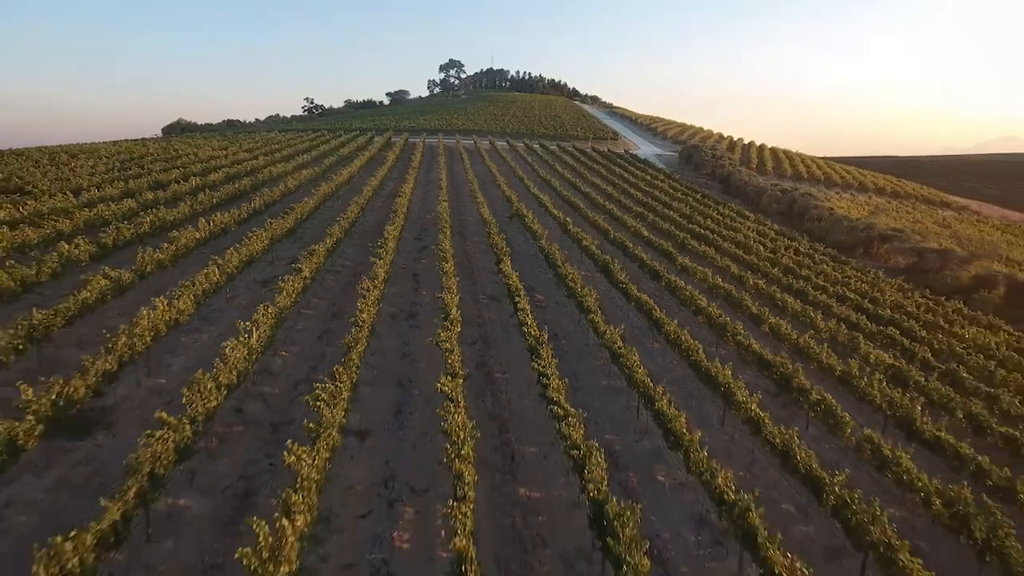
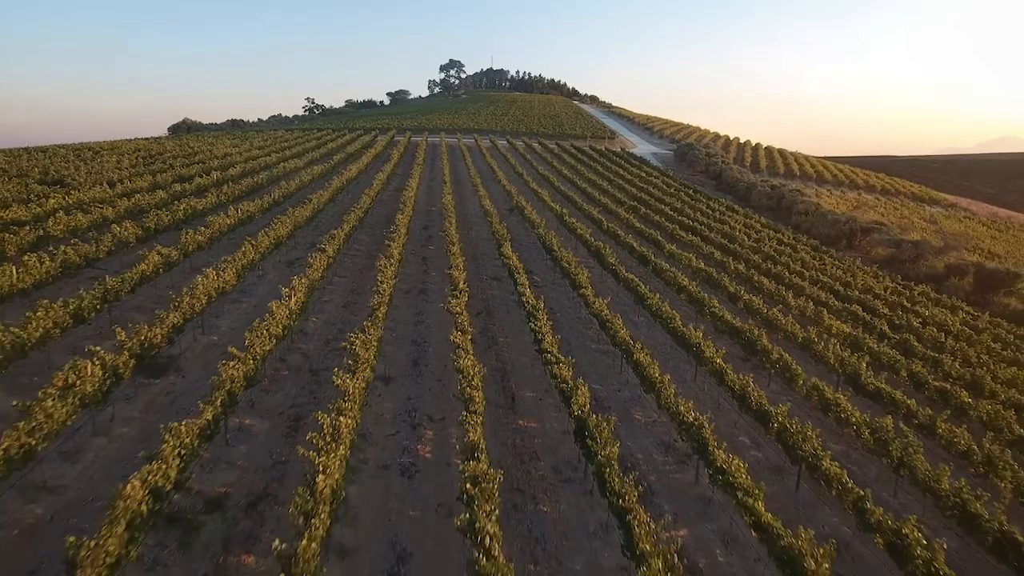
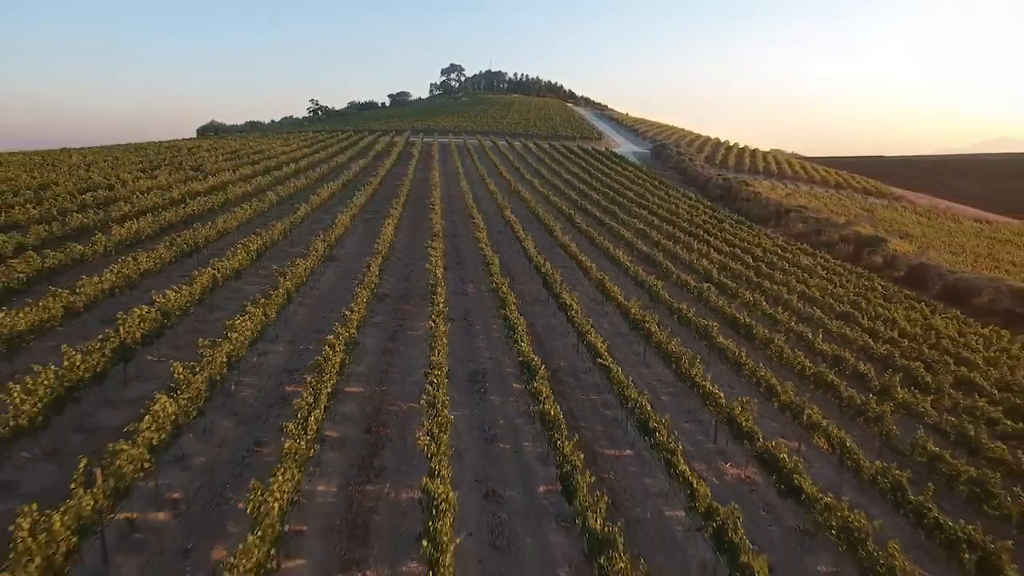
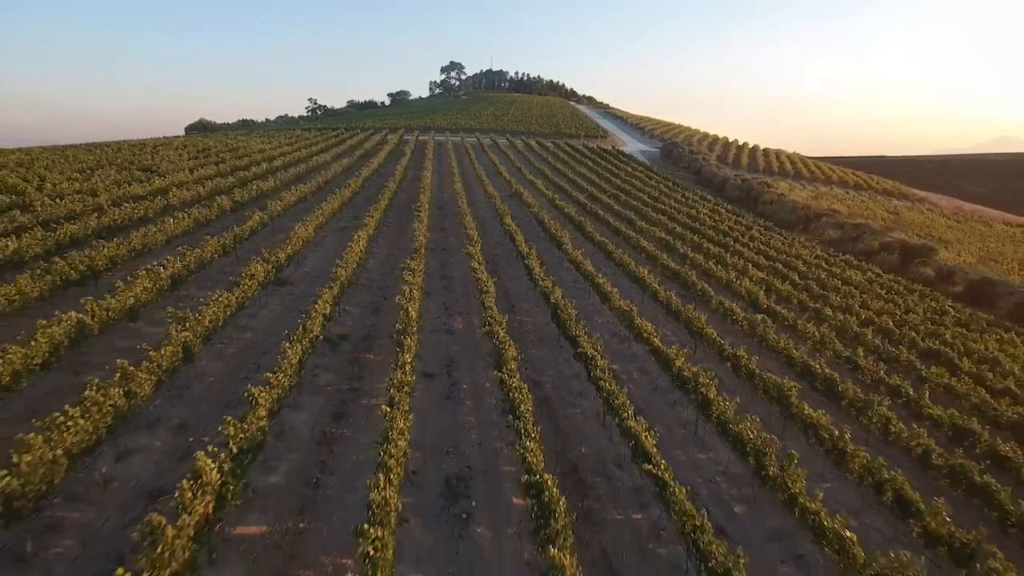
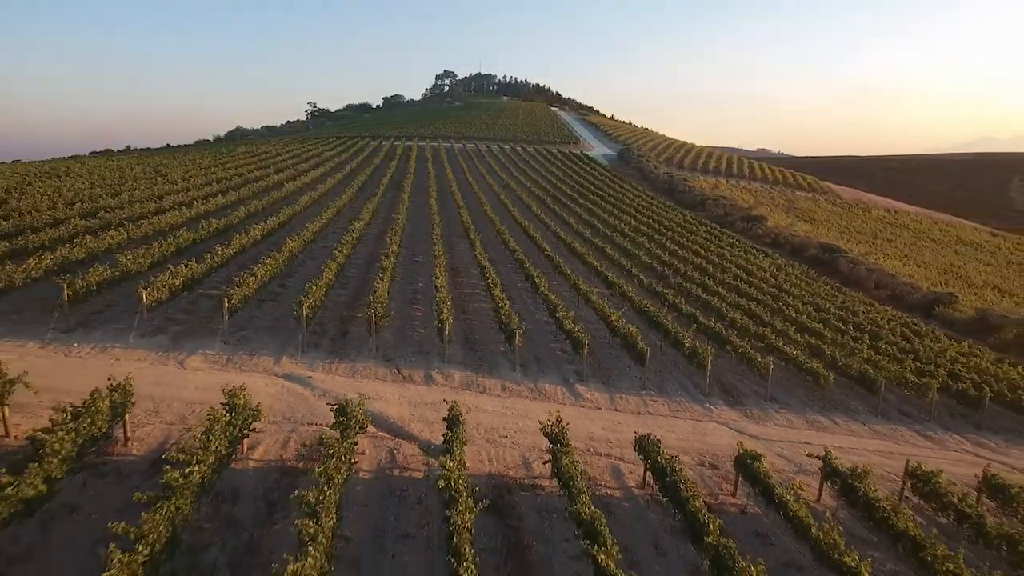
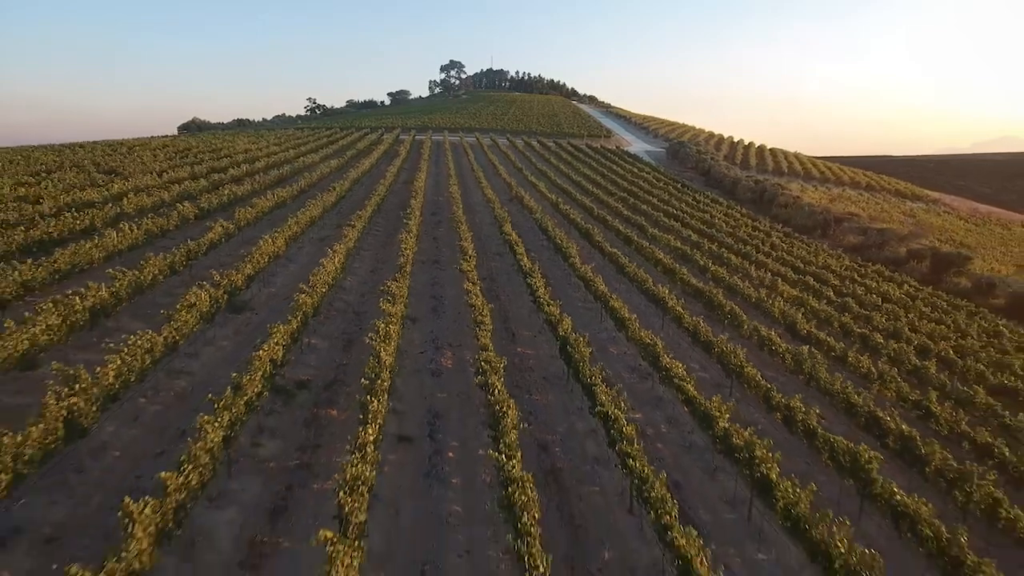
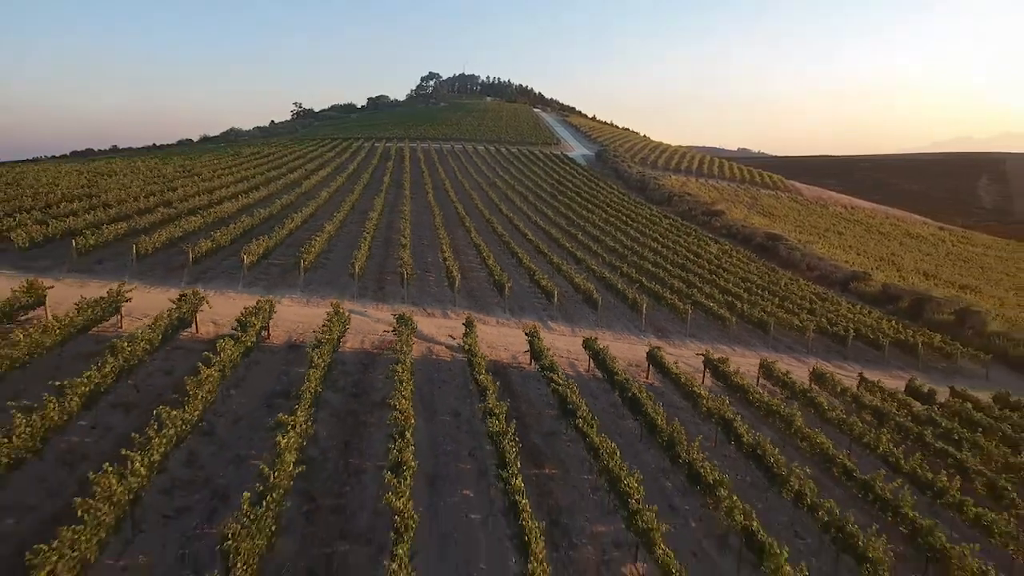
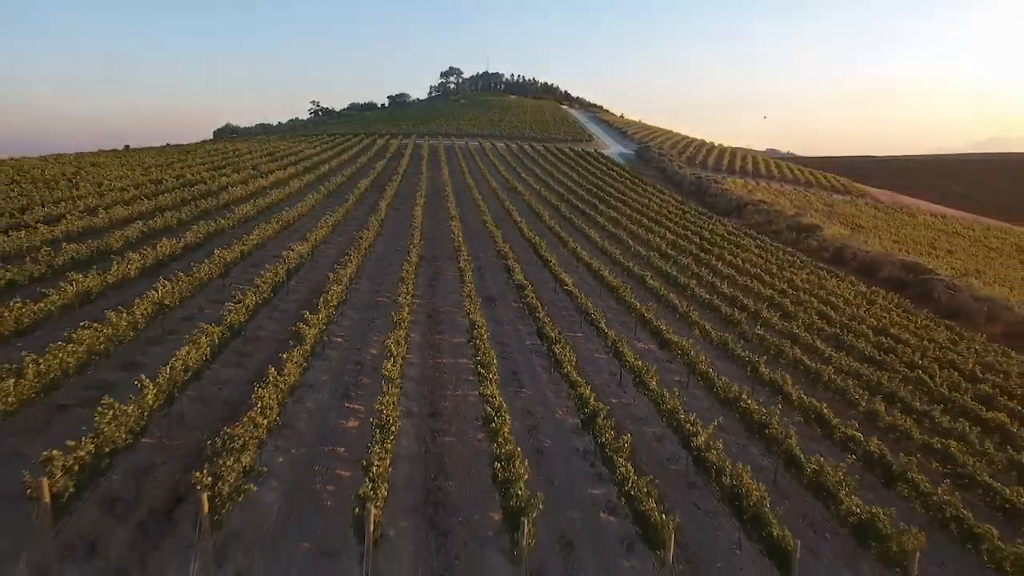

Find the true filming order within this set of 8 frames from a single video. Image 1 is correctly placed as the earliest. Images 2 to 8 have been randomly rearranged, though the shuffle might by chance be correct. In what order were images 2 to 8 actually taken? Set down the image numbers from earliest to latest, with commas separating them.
2, 6, 4, 3, 8, 5, 7
